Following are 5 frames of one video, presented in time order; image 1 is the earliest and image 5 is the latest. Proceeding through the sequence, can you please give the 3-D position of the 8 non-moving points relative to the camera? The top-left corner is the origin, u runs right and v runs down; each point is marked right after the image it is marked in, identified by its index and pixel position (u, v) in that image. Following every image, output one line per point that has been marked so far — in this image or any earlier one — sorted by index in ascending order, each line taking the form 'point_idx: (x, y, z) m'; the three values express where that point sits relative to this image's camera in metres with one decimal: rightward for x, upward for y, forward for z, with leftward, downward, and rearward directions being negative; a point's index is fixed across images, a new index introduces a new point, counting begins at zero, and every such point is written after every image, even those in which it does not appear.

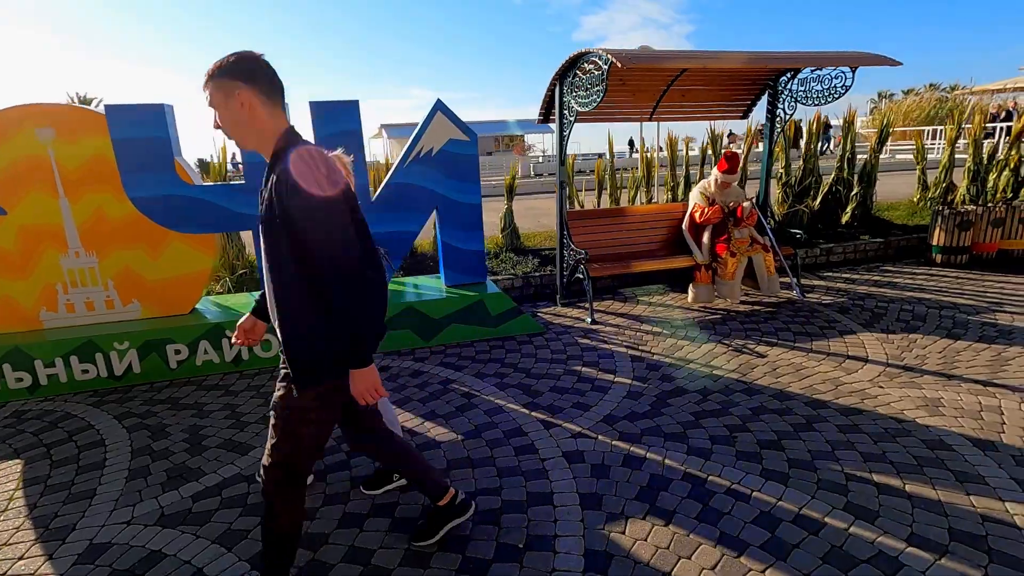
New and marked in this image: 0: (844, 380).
0: (+2.4, -0.7, +4.0) m
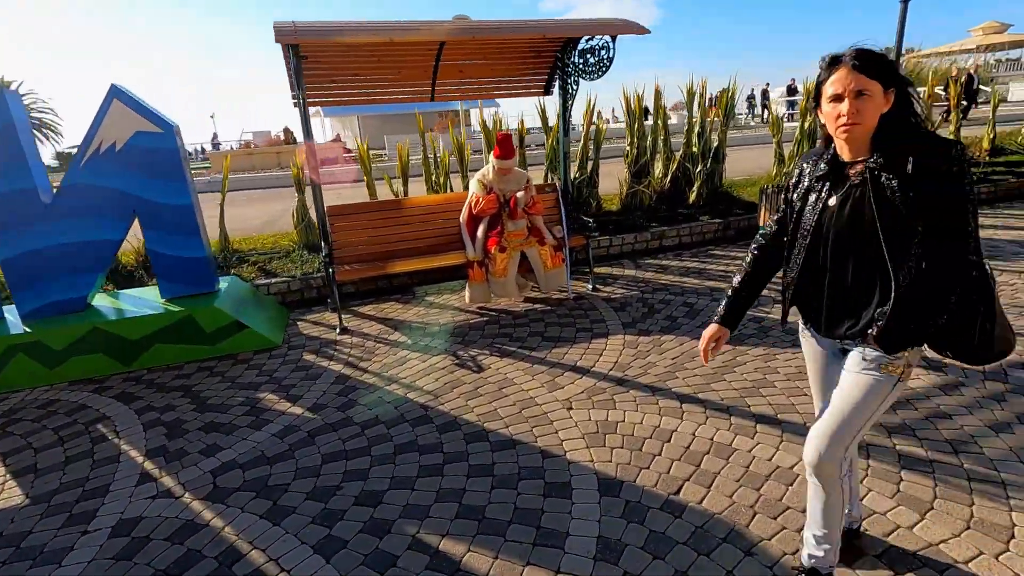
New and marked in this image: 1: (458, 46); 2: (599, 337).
0: (+0.2, -0.7, +3.5) m
1: (-0.5, +2.3, +5.1) m
2: (+0.7, -0.4, +4.4) m
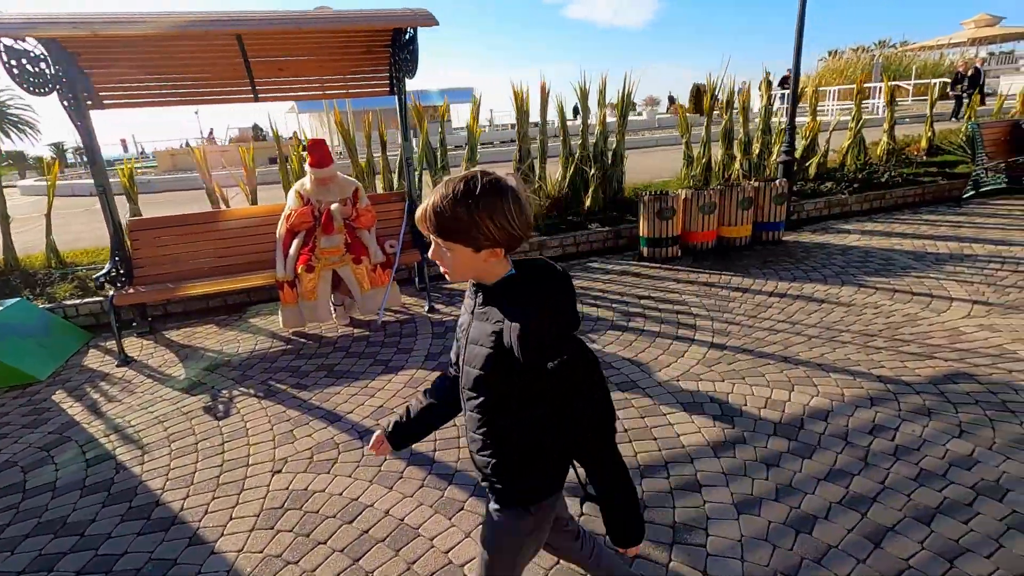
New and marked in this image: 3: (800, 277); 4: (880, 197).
0: (-1.4, -0.9, +3.0) m
1: (-2.1, +2.1, +4.5) m
2: (-0.9, -0.6, +3.9) m
3: (+2.9, +0.1, +5.4) m
4: (+5.4, +1.3, +7.9) m
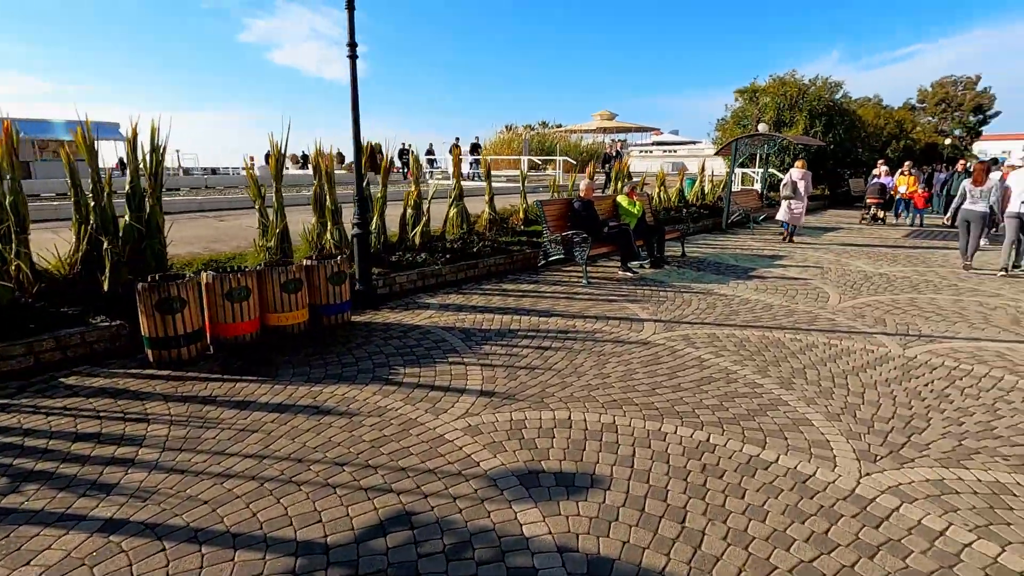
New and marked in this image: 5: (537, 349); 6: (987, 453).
0: (-4.1, -1.7, +0.4) m
1: (-5.7, +1.1, +1.6) m
2: (-4.0, -1.5, +1.4) m
3: (-1.6, -0.7, +4.6) m
4: (-0.7, +0.3, +8.2) m
5: (+0.2, -0.6, +5.4) m
6: (+3.2, -1.1, +3.6) m
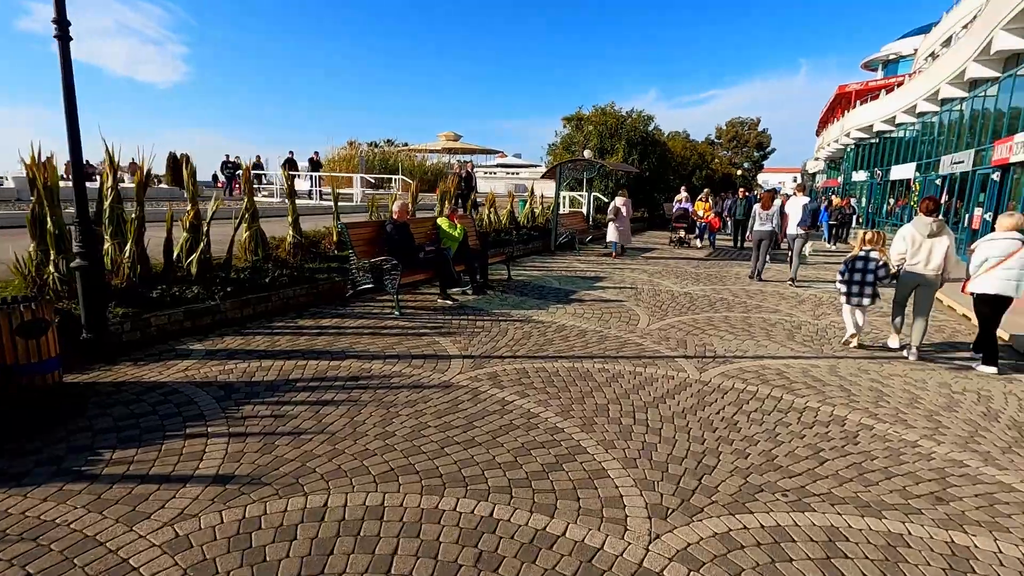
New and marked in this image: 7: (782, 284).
0: (-4.4, -2.0, -1.5) m
1: (-6.4, +0.7, -0.7) m
2: (-4.7, -1.8, -0.5) m
3: (-3.2, -1.1, +3.3) m
4: (-3.3, -0.2, +6.9) m
5: (-1.6, -1.0, +4.5) m
6: (+1.7, -1.3, +3.5) m
7: (+5.7, +0.1, +11.4) m
